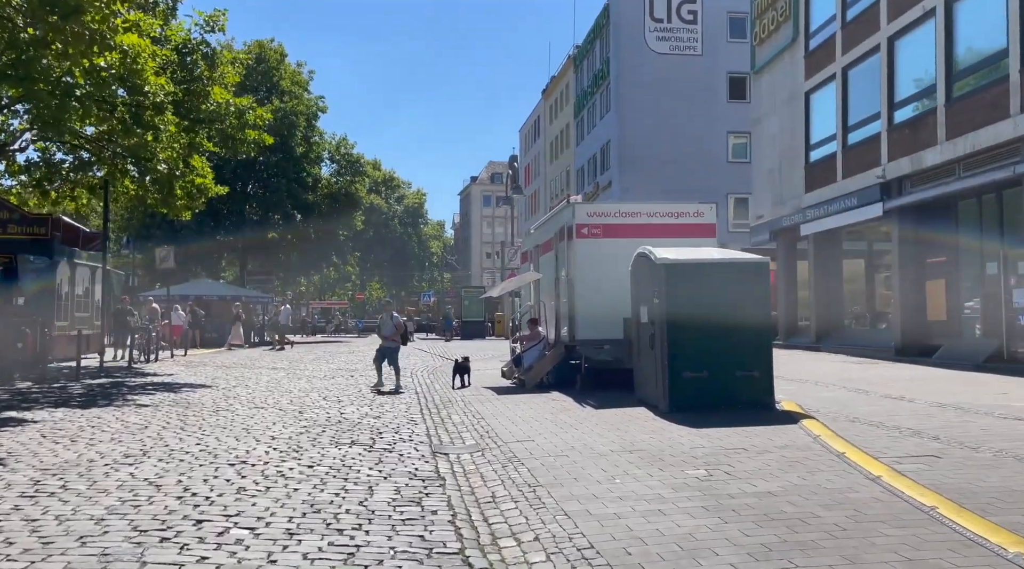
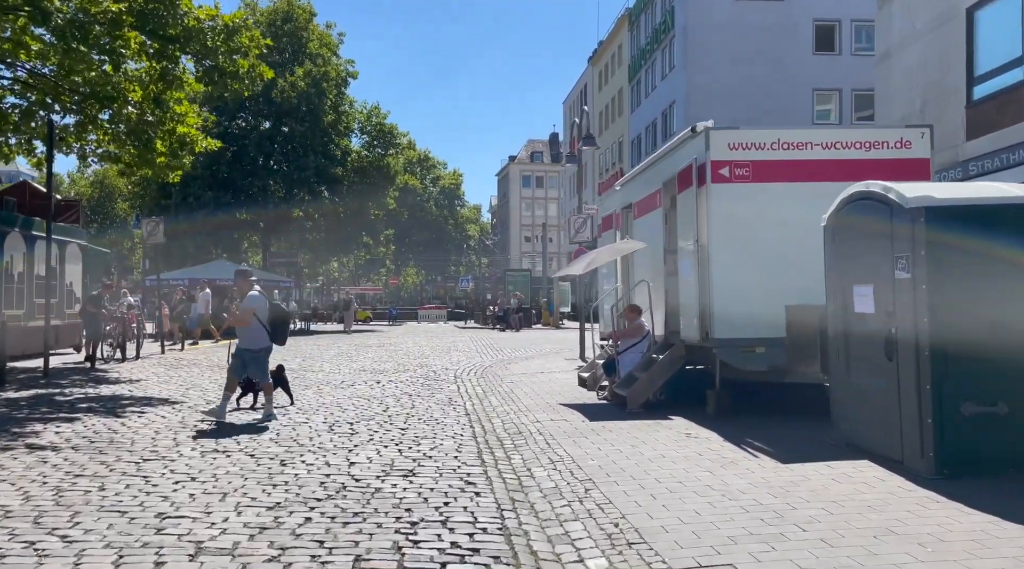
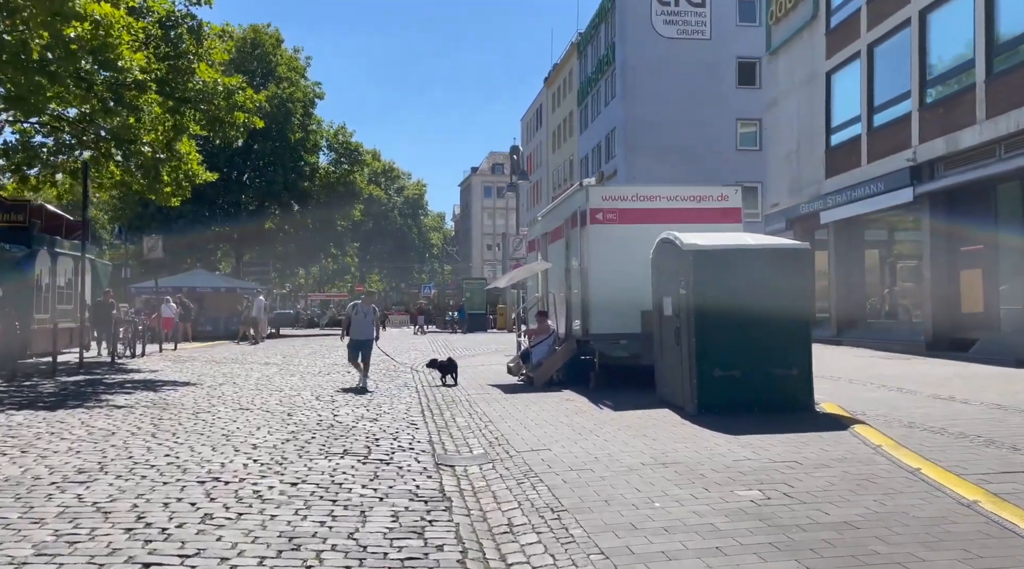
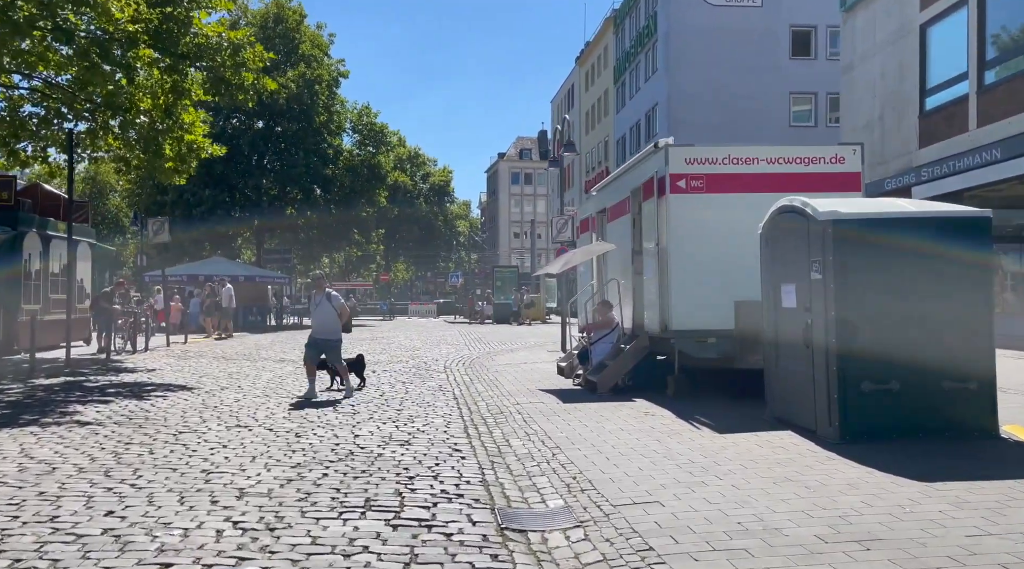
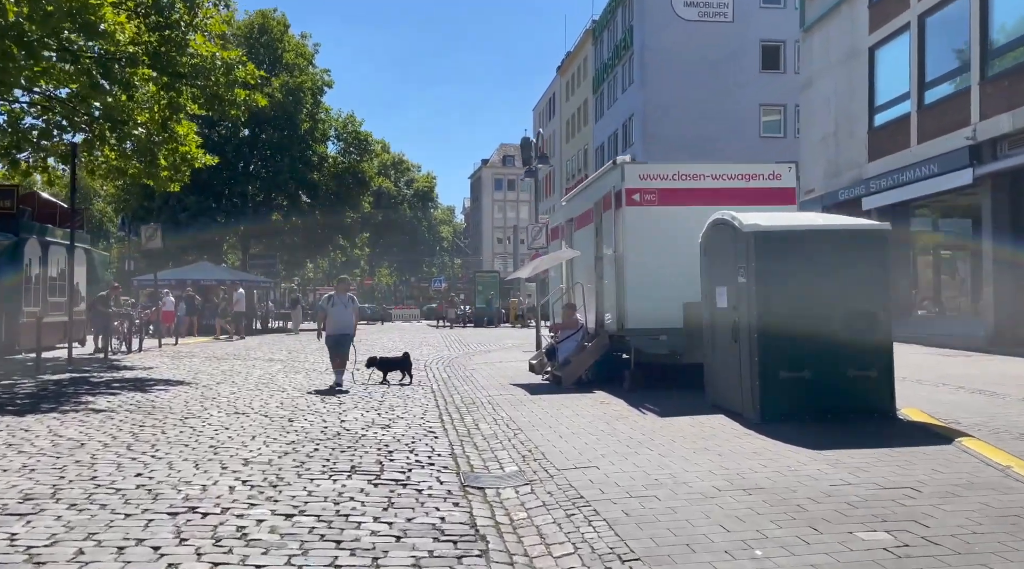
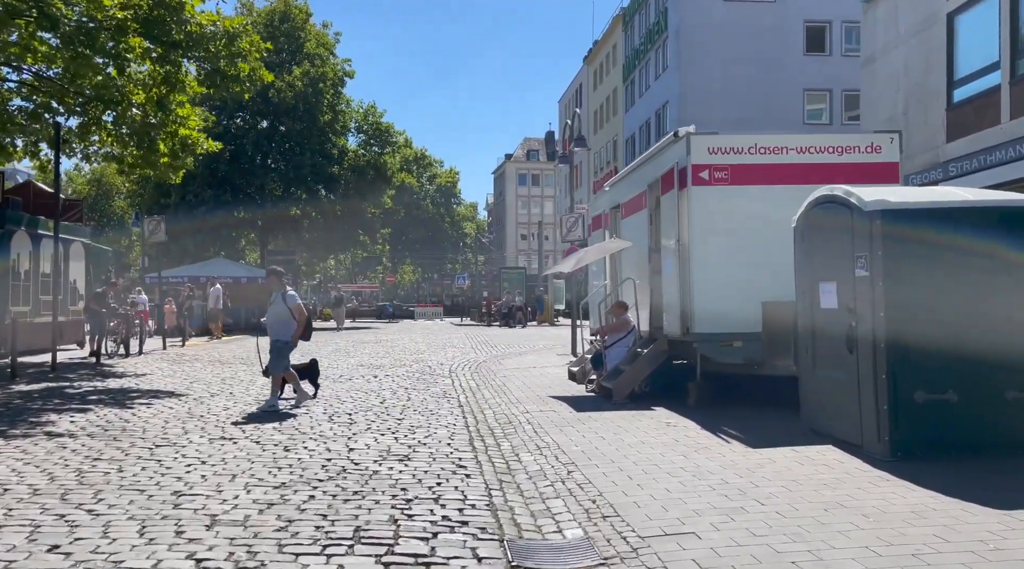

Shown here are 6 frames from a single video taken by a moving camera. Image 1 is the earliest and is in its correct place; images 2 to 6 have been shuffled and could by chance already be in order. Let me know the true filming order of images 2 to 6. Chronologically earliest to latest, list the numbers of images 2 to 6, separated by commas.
3, 5, 4, 6, 2
